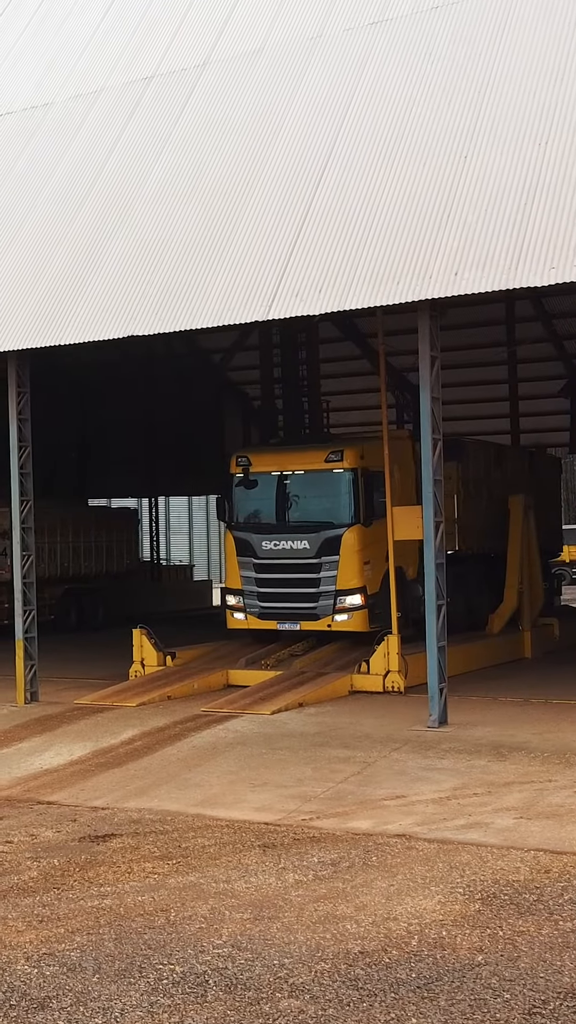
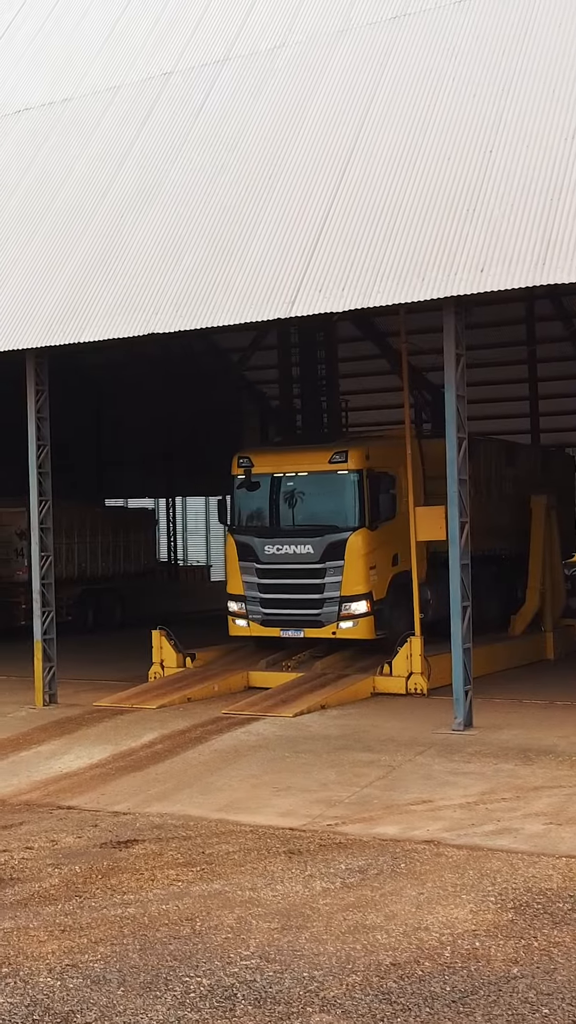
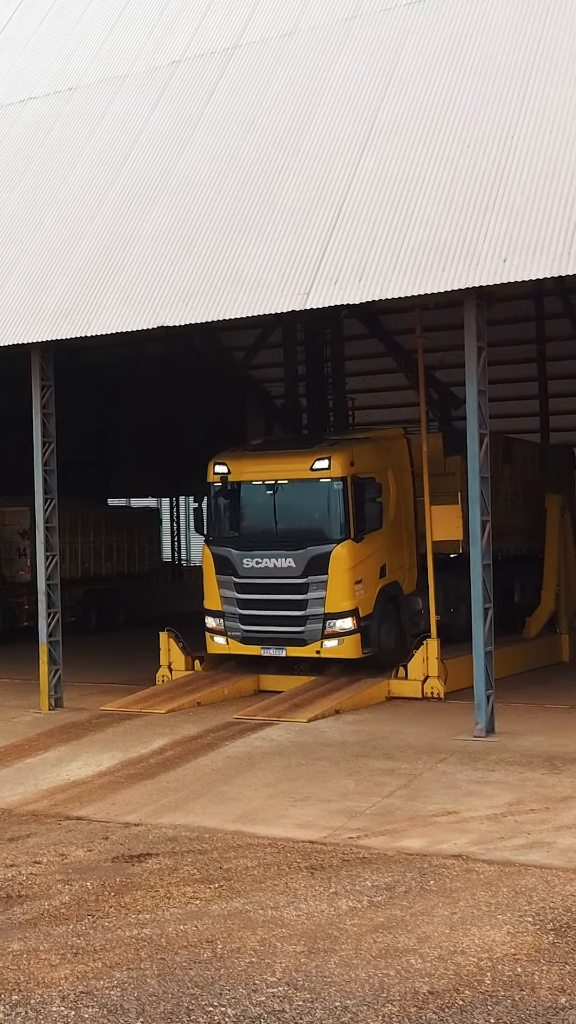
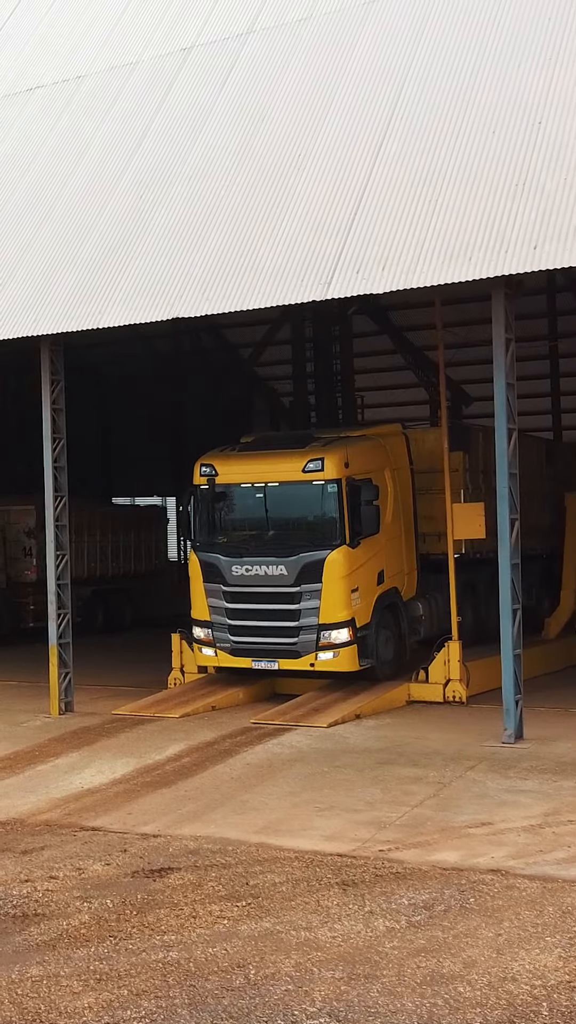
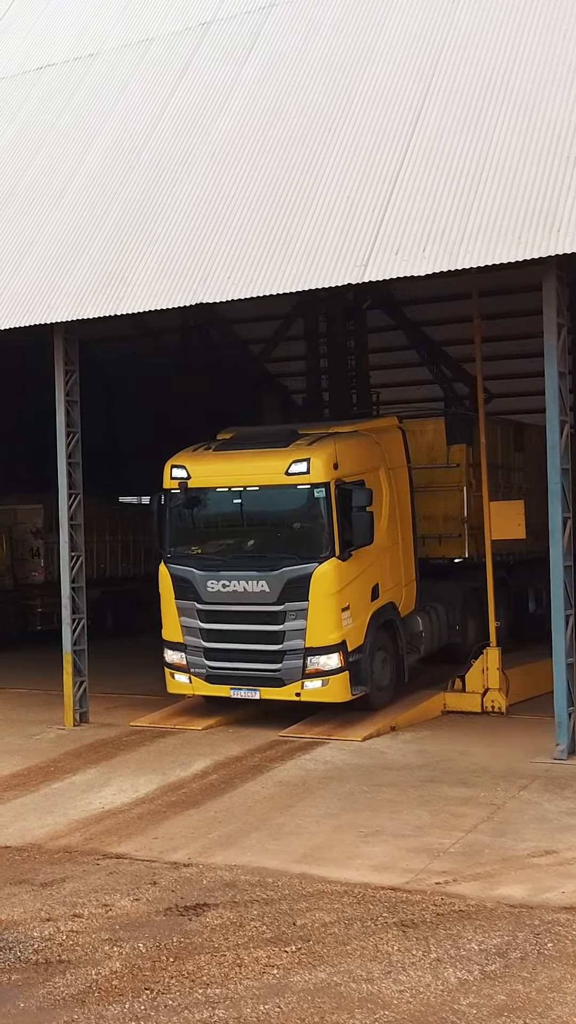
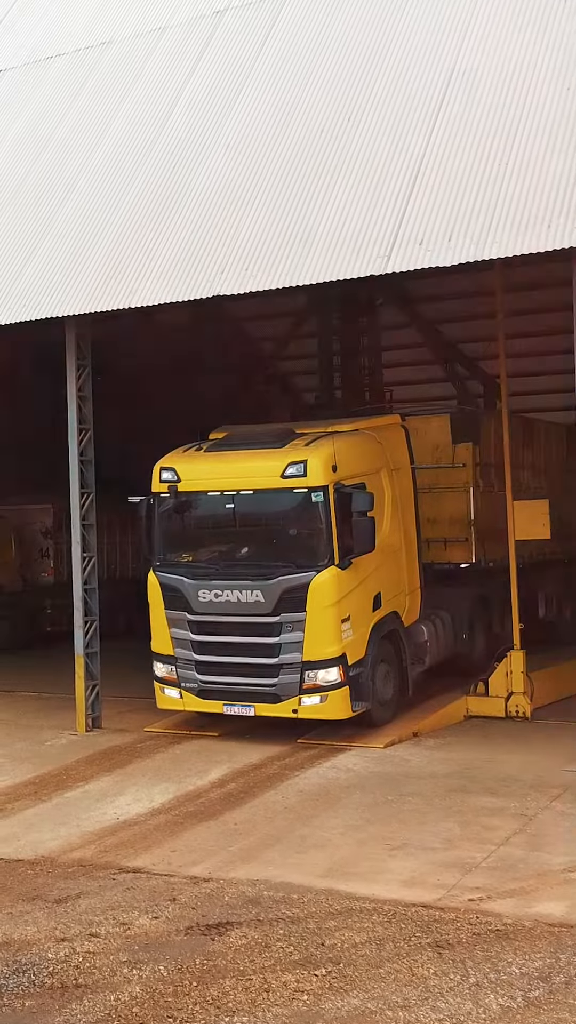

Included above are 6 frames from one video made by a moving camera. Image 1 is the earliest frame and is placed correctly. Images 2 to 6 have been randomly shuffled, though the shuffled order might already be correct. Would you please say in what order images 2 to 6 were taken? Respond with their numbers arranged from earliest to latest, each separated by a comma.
2, 3, 4, 5, 6
